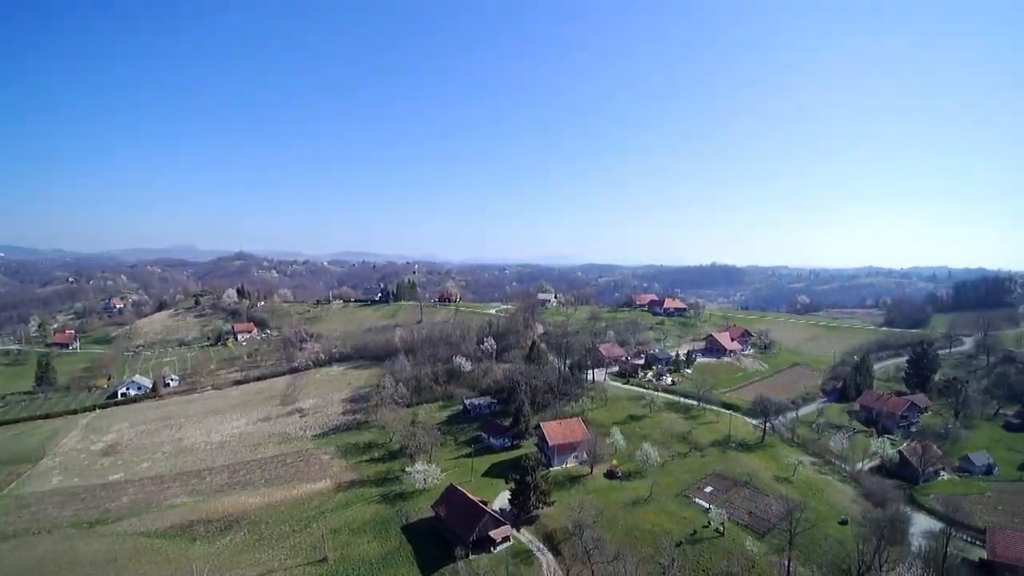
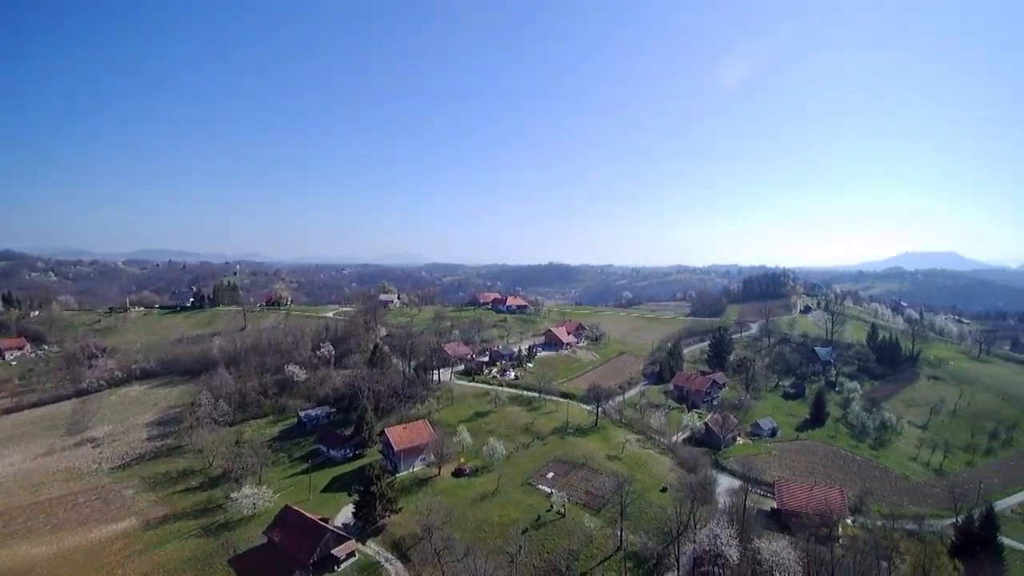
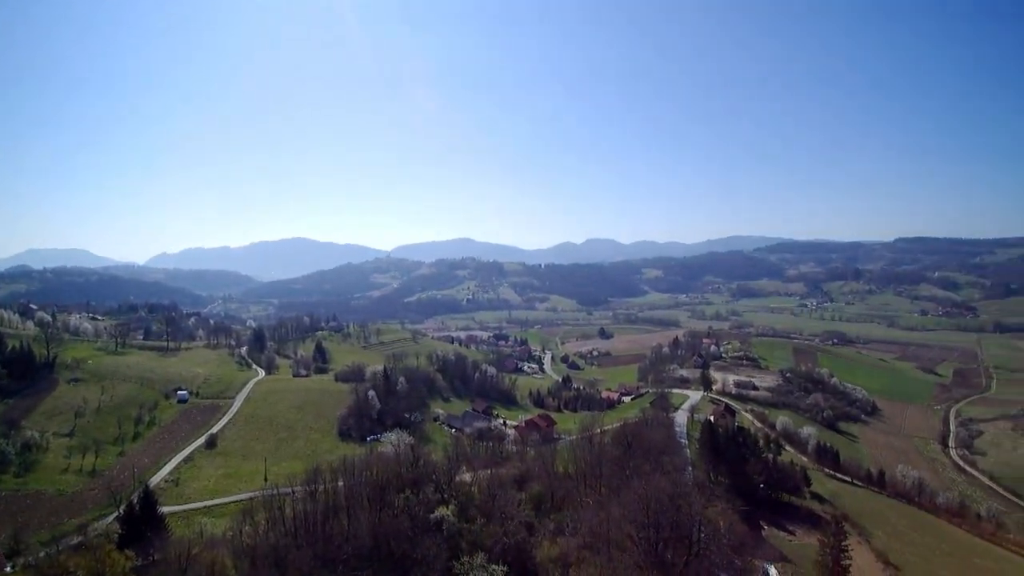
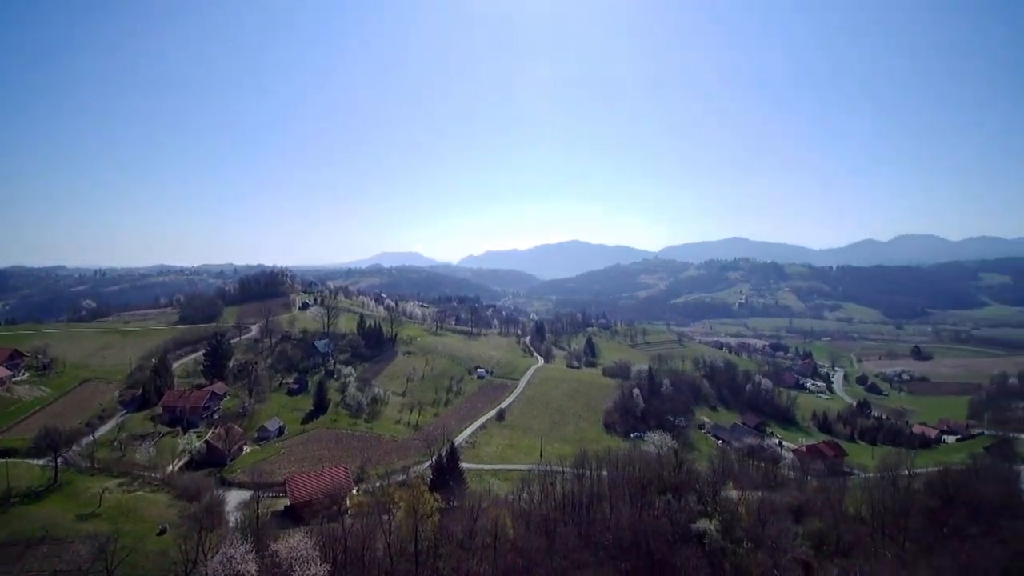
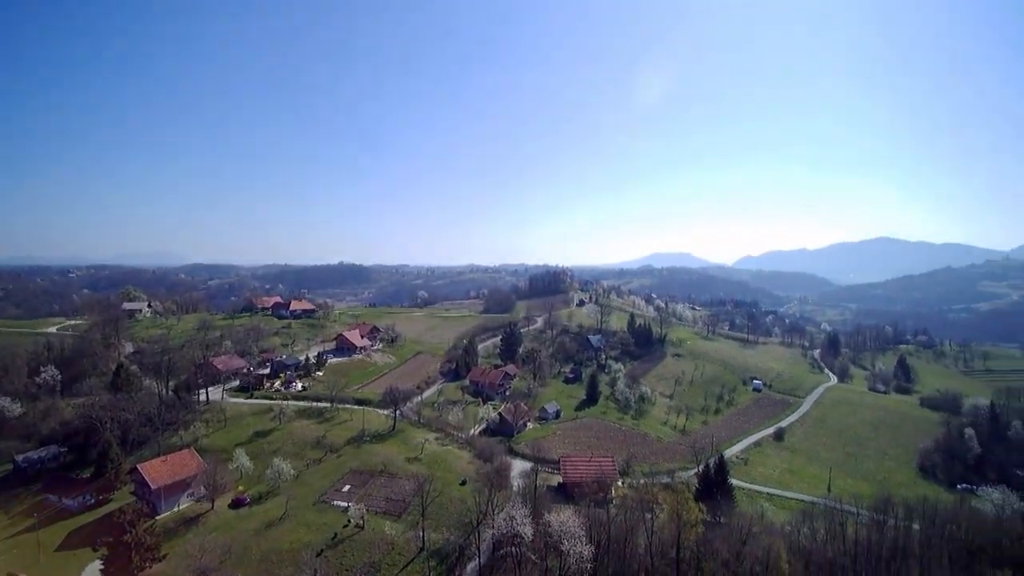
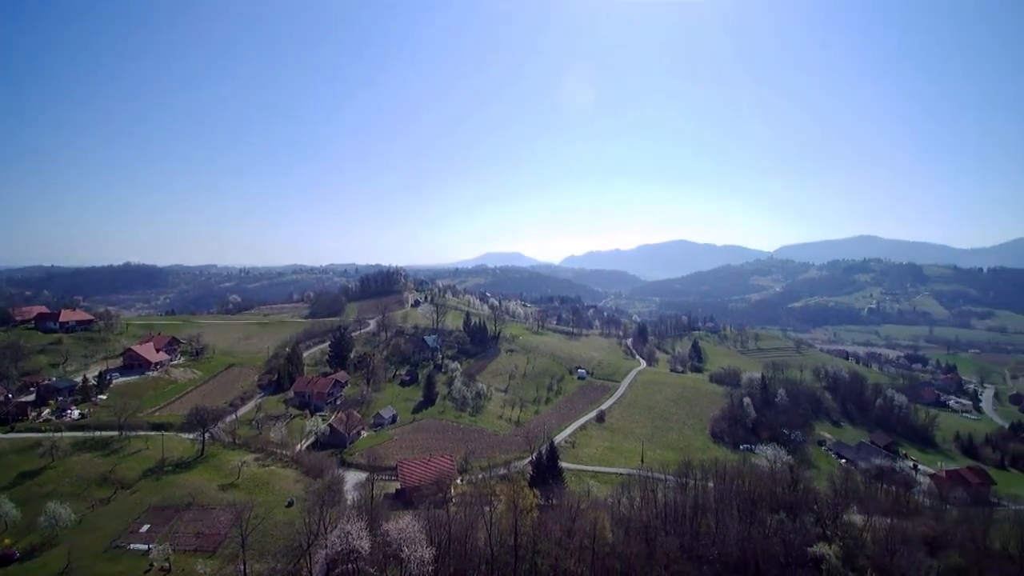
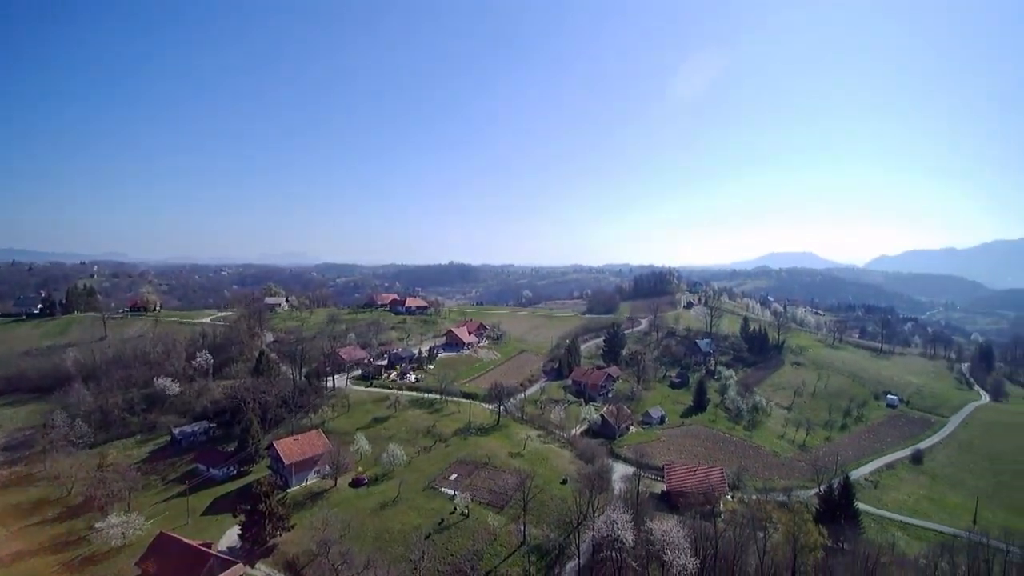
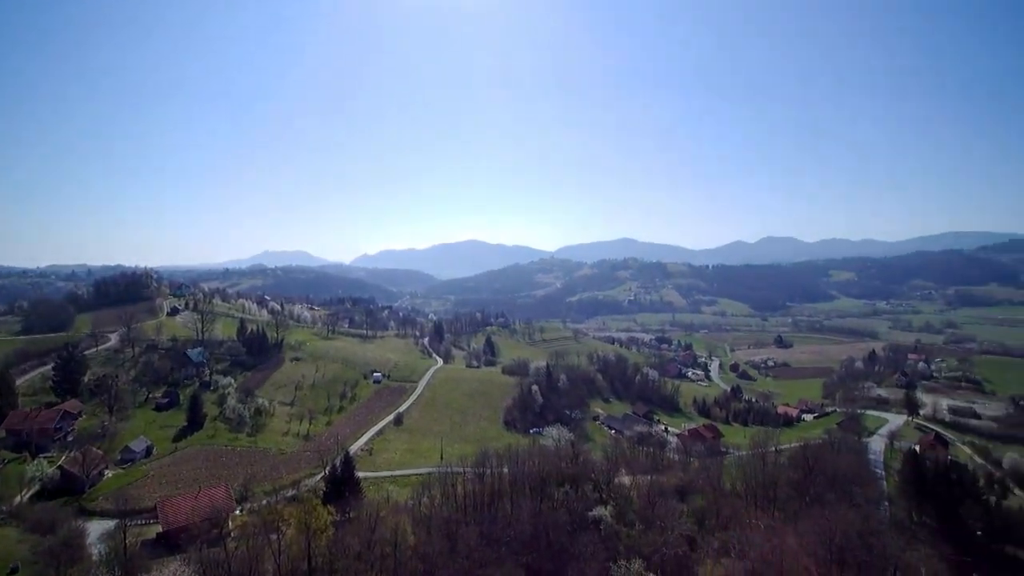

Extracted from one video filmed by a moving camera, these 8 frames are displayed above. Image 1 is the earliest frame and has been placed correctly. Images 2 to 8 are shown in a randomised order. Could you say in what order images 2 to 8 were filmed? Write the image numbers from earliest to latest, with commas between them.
2, 7, 5, 6, 4, 8, 3
